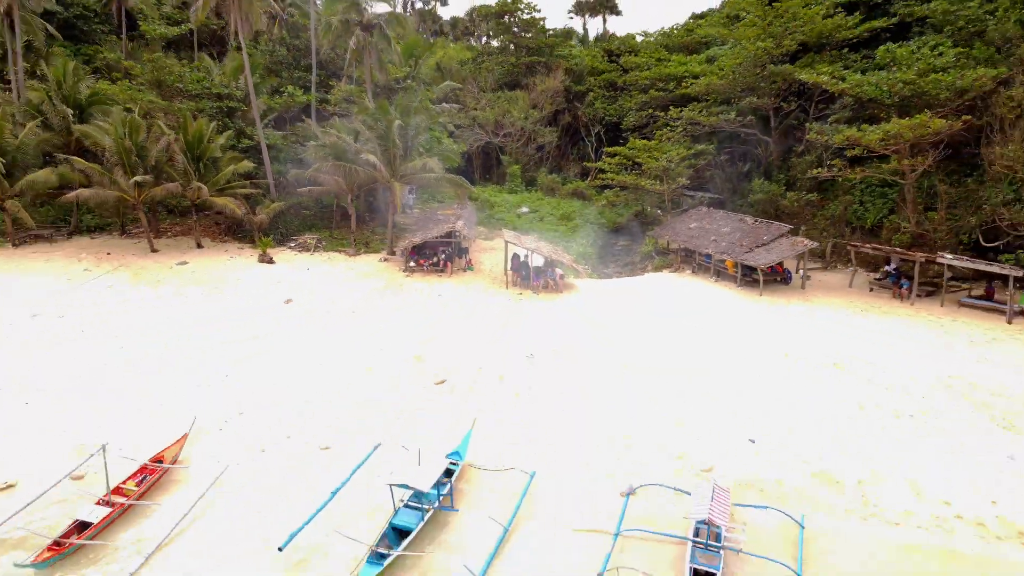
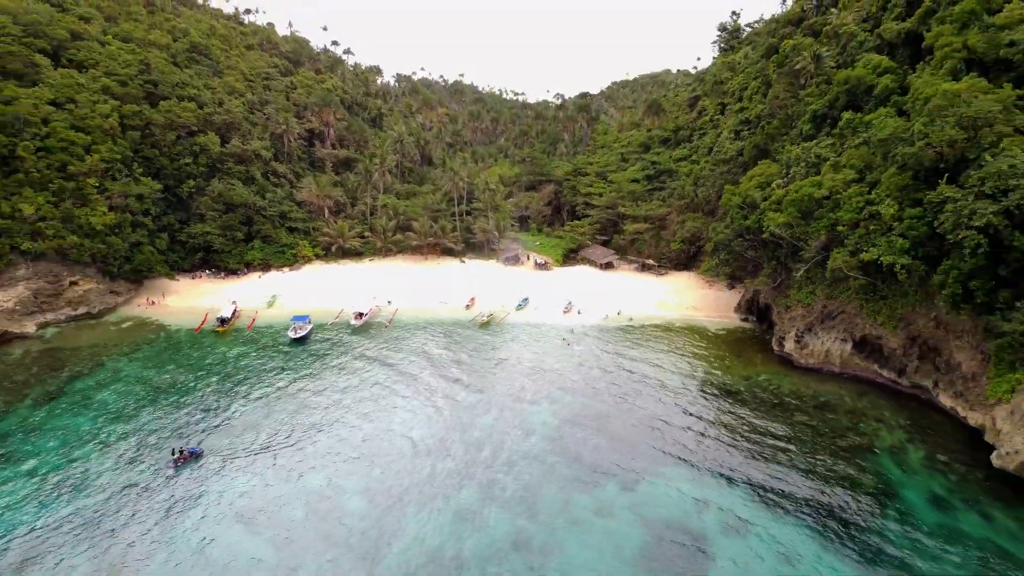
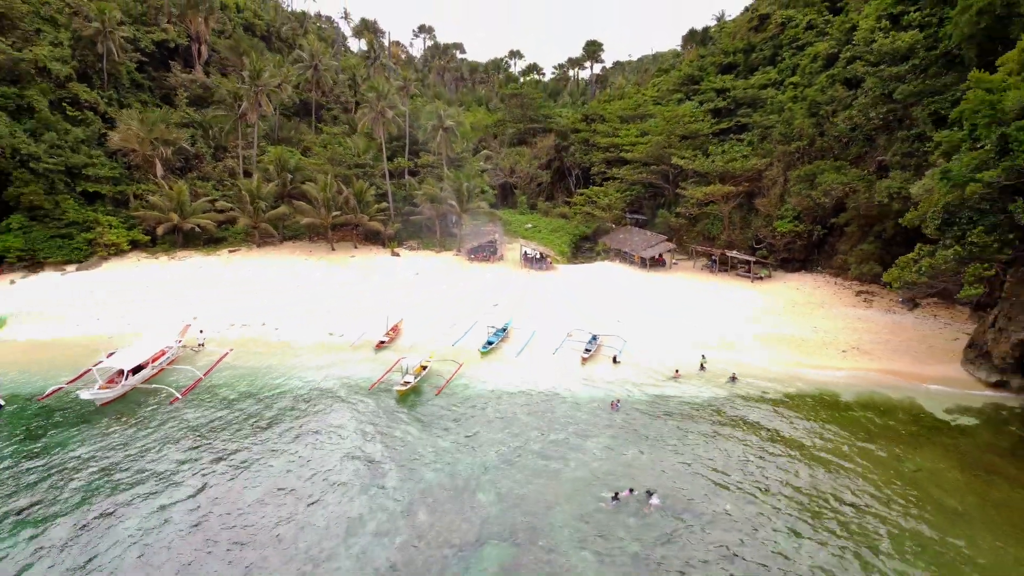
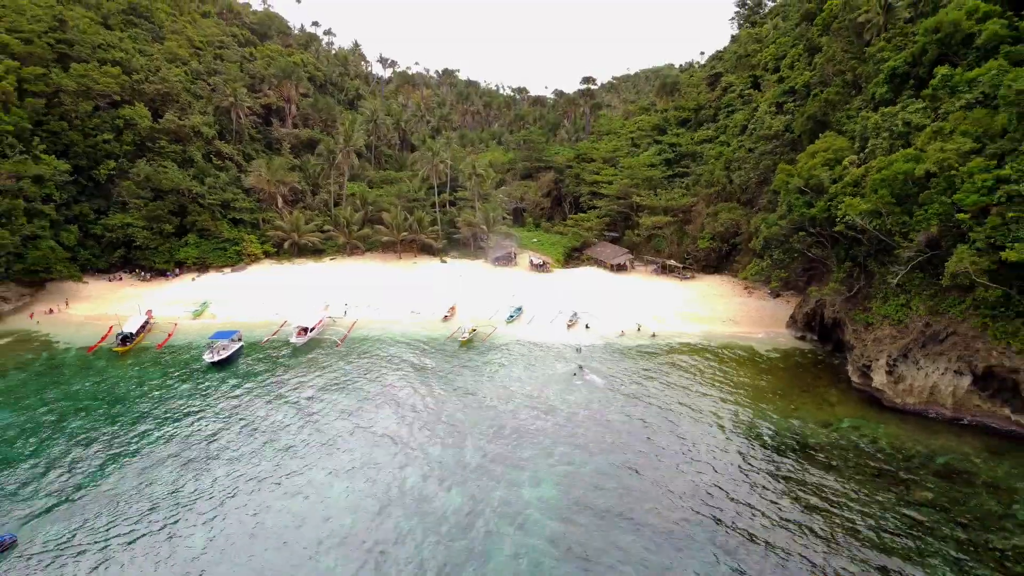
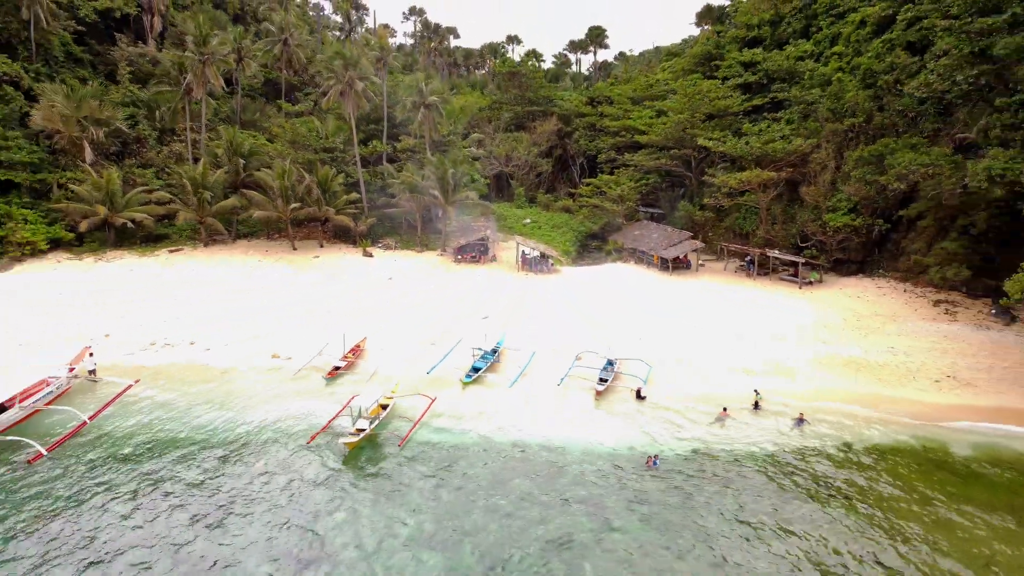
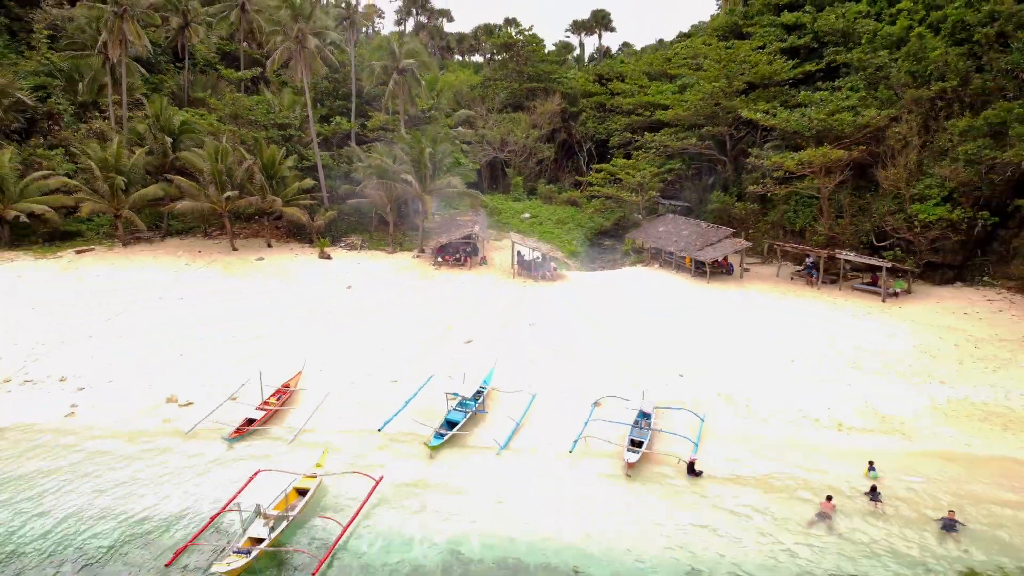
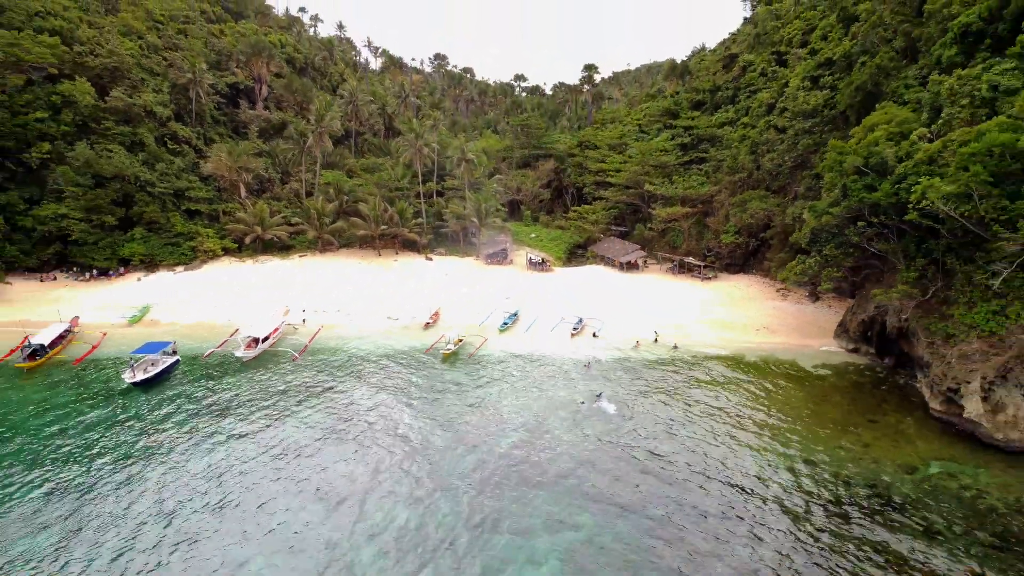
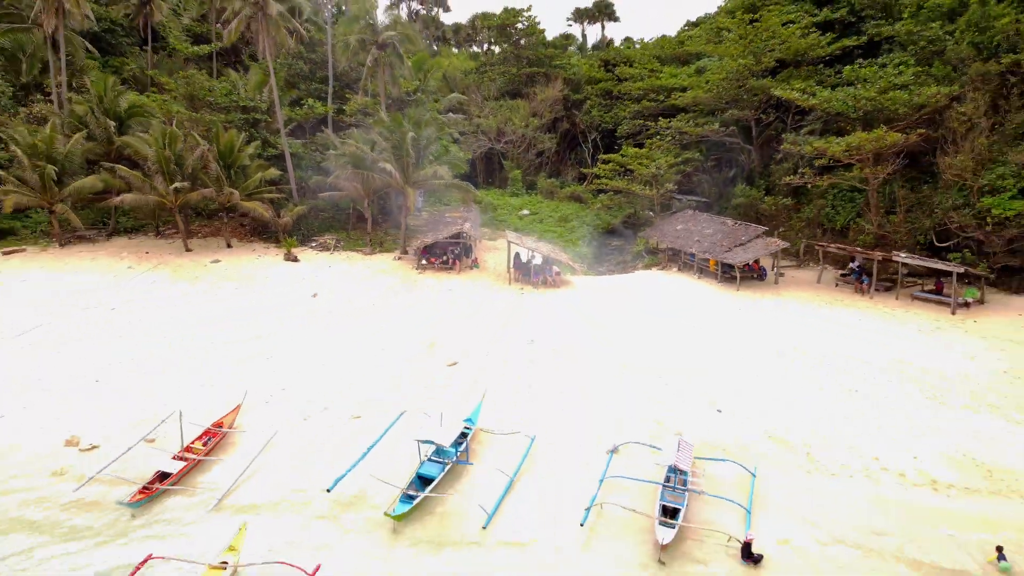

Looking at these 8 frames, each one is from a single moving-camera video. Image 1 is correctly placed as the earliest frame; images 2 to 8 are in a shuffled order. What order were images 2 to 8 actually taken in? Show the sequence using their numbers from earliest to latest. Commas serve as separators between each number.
8, 6, 5, 3, 7, 4, 2
